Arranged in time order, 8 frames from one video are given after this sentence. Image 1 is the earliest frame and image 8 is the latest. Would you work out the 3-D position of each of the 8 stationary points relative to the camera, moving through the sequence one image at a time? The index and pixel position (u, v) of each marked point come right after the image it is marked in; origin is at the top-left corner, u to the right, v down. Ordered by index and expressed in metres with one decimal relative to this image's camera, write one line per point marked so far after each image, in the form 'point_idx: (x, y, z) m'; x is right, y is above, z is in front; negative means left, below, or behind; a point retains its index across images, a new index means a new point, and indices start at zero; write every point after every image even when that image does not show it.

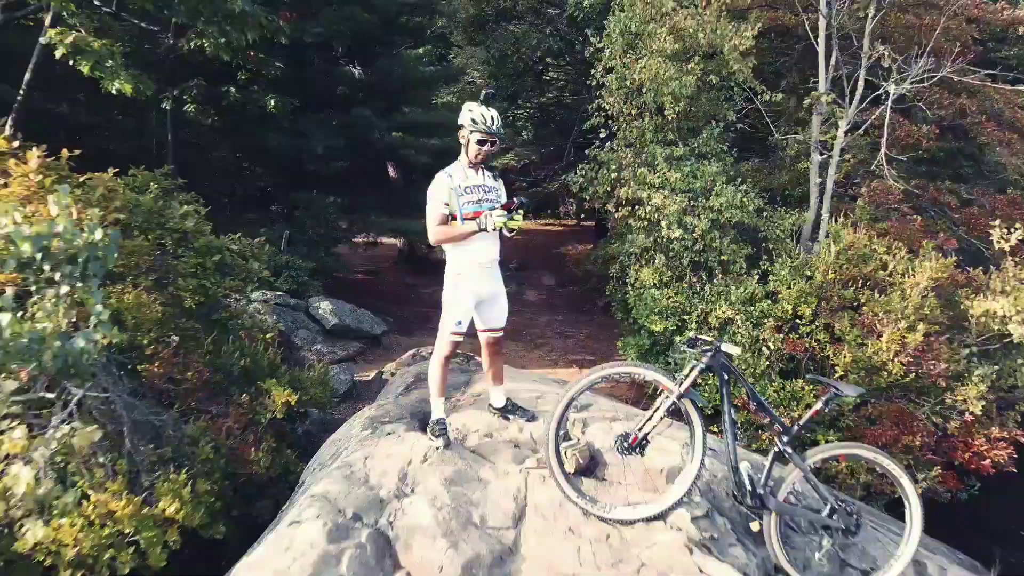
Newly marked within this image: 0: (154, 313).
0: (-2.8, -0.2, +4.6) m
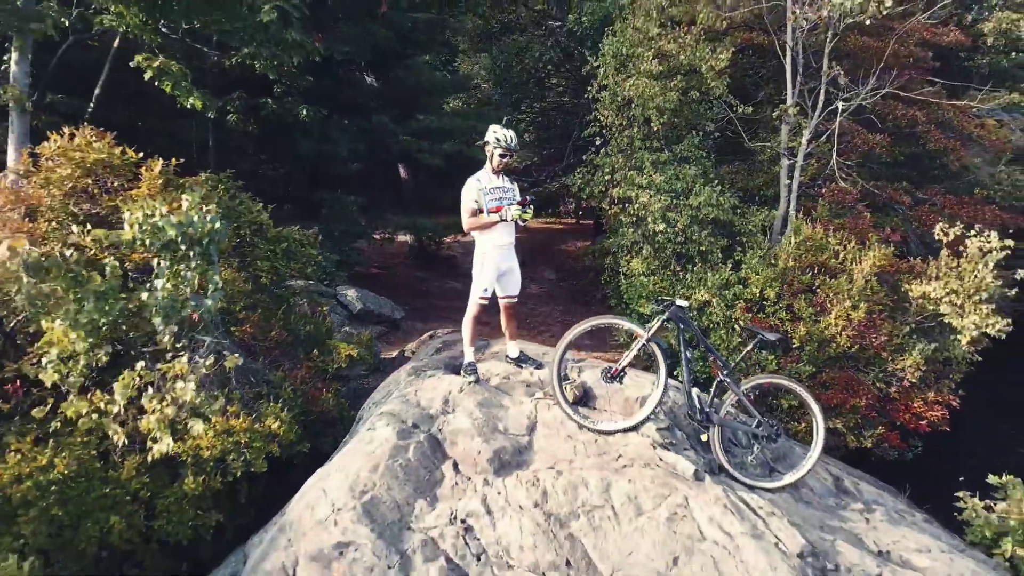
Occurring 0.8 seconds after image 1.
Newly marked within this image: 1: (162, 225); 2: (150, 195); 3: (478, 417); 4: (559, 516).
0: (-2.7, 0.0, +5.9) m
1: (-3.0, +0.5, +5.2) m
2: (-3.4, +0.9, +5.6) m
3: (-0.3, -1.0, +4.5) m
4: (+0.3, -1.5, +3.9) m
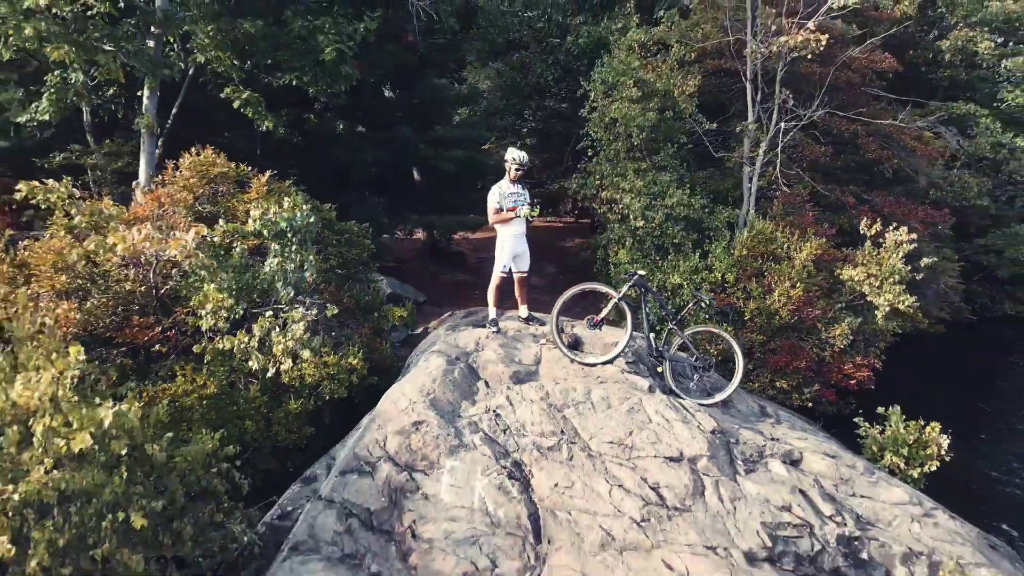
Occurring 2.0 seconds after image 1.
0: (-2.6, +0.3, +7.9) m
1: (-2.9, +0.8, +7.2) m
2: (-3.3, +1.2, +7.7) m
3: (-0.1, -0.7, +6.6) m
4: (+0.5, -1.2, +5.9) m
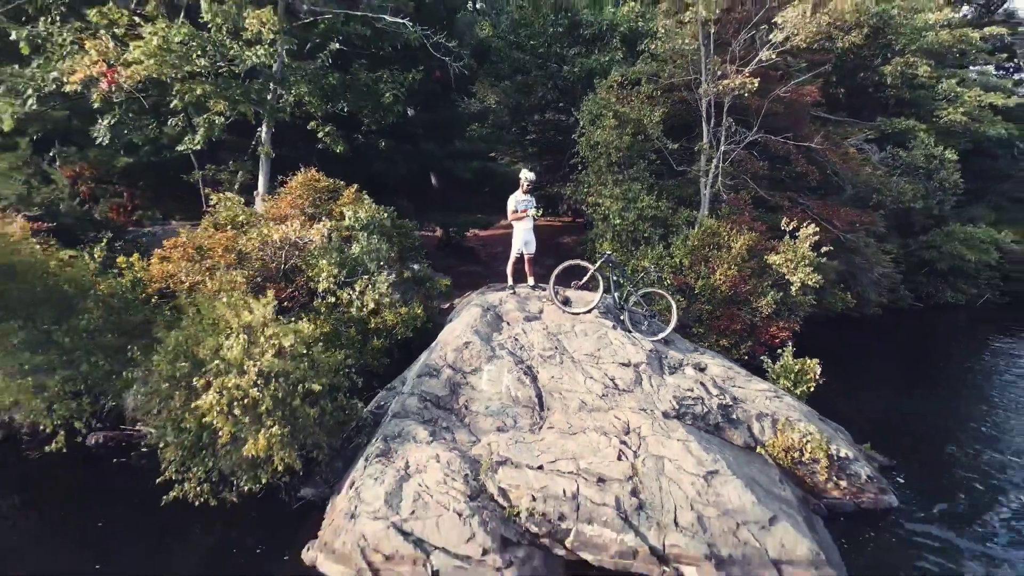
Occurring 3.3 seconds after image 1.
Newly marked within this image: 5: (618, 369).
0: (-2.4, +0.8, +11.4) m
1: (-2.7, +1.3, +10.6) m
2: (-3.1, +1.6, +11.1) m
3: (+0.1, -0.3, +10.0) m
4: (+0.7, -0.8, +9.3) m
5: (+1.7, -1.2, +8.8) m
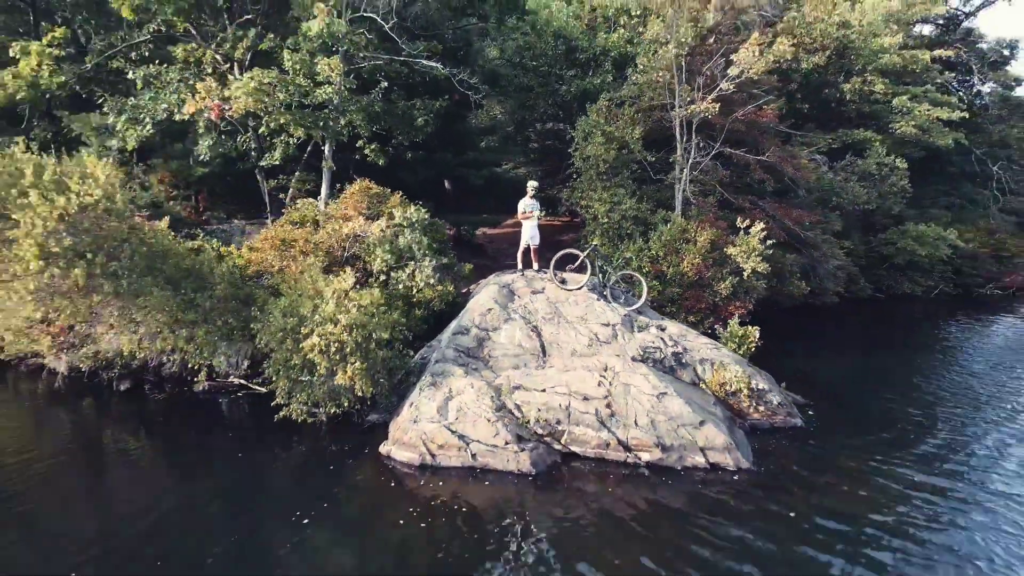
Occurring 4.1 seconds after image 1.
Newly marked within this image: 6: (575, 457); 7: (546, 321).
0: (-2.1, +1.2, +14.6) m
1: (-2.4, +1.7, +13.9) m
2: (-2.9, +2.0, +14.3) m
3: (+0.3, +0.1, +13.2) m
4: (+0.9, -0.4, +12.6) m
5: (+1.9, -0.8, +12.0) m
6: (+1.2, -3.0, +10.5) m
7: (+0.7, -0.7, +12.2) m
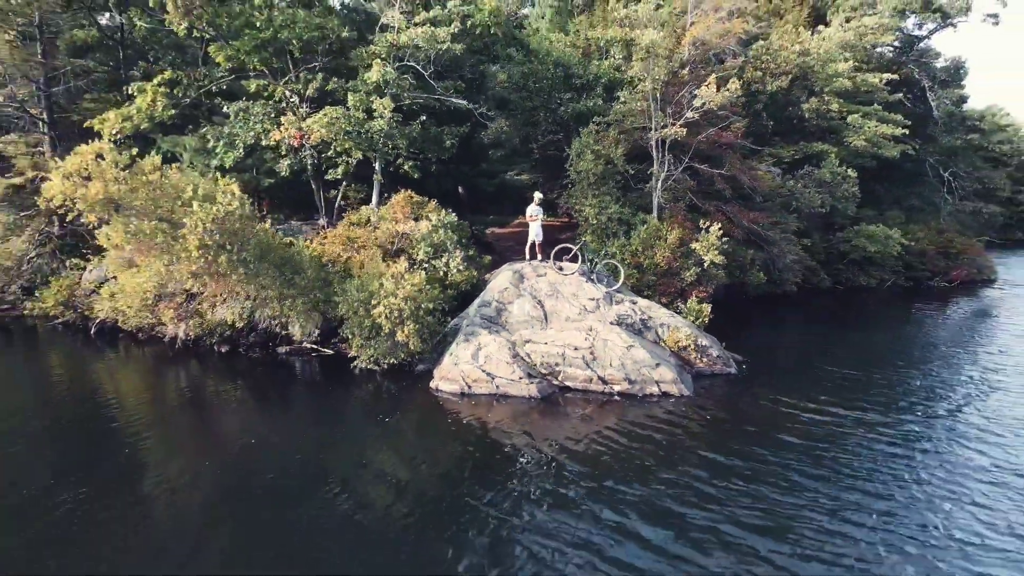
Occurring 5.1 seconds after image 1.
0: (-1.8, +1.6, +18.9) m
1: (-2.1, +2.1, +18.2) m
2: (-2.6, +2.5, +18.6) m
3: (+0.6, +0.6, +17.5) m
4: (+1.2, +0.1, +16.9) m
5: (+2.2, -0.4, +16.3) m
6: (+1.5, -2.6, +14.8) m
7: (+1.0, -0.3, +16.5) m
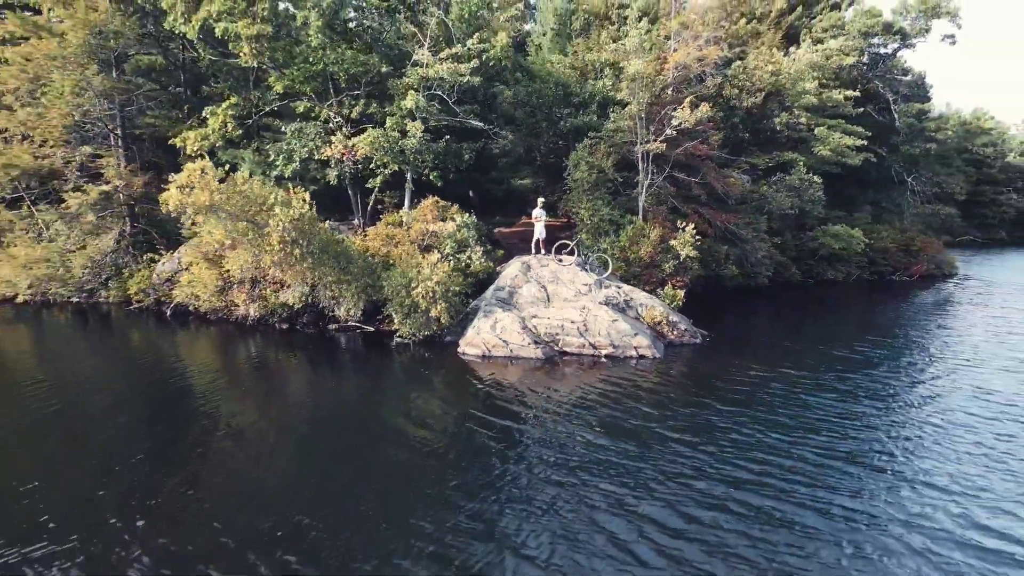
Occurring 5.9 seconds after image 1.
0: (-1.5, +2.1, +22.9) m
1: (-1.8, +2.6, +22.2) m
2: (-2.2, +2.9, +22.6) m
3: (+0.9, +1.1, +21.6) m
4: (+1.6, +0.5, +20.9) m
5: (+2.5, +0.1, +20.4) m
6: (+1.8, -2.1, +18.8) m
7: (+1.4, +0.2, +20.5) m
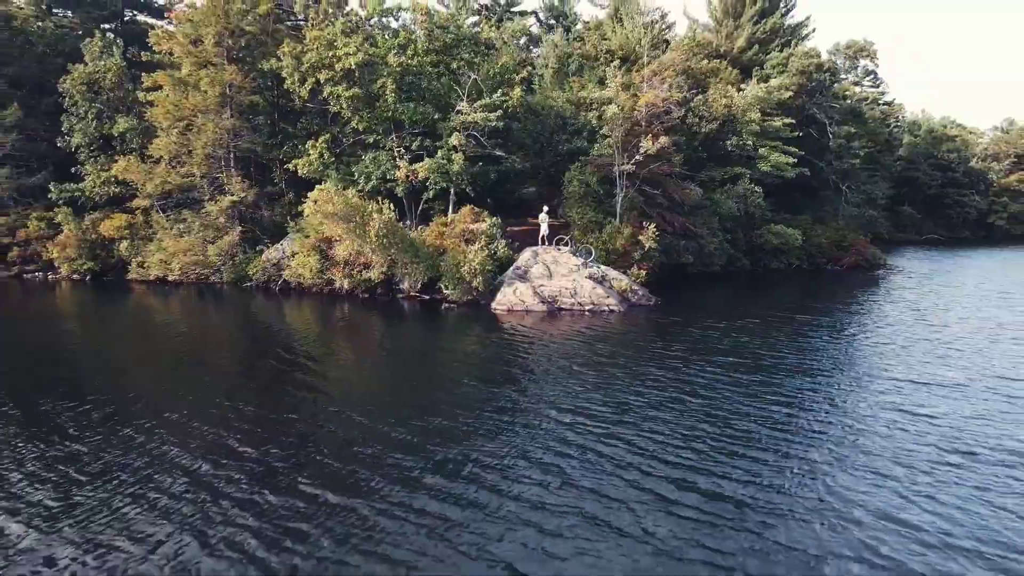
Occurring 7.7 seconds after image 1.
0: (-0.8, +3.2, +32.6) m
1: (-1.1, +3.7, +31.8) m
2: (-1.5, +4.0, +32.3) m
3: (+1.7, +2.1, +31.2) m
4: (+2.3, +1.6, +30.5) m
5: (+3.2, +1.1, +30.0) m
6: (+2.5, -1.1, +28.4) m
7: (+2.1, +1.3, +30.1) m
